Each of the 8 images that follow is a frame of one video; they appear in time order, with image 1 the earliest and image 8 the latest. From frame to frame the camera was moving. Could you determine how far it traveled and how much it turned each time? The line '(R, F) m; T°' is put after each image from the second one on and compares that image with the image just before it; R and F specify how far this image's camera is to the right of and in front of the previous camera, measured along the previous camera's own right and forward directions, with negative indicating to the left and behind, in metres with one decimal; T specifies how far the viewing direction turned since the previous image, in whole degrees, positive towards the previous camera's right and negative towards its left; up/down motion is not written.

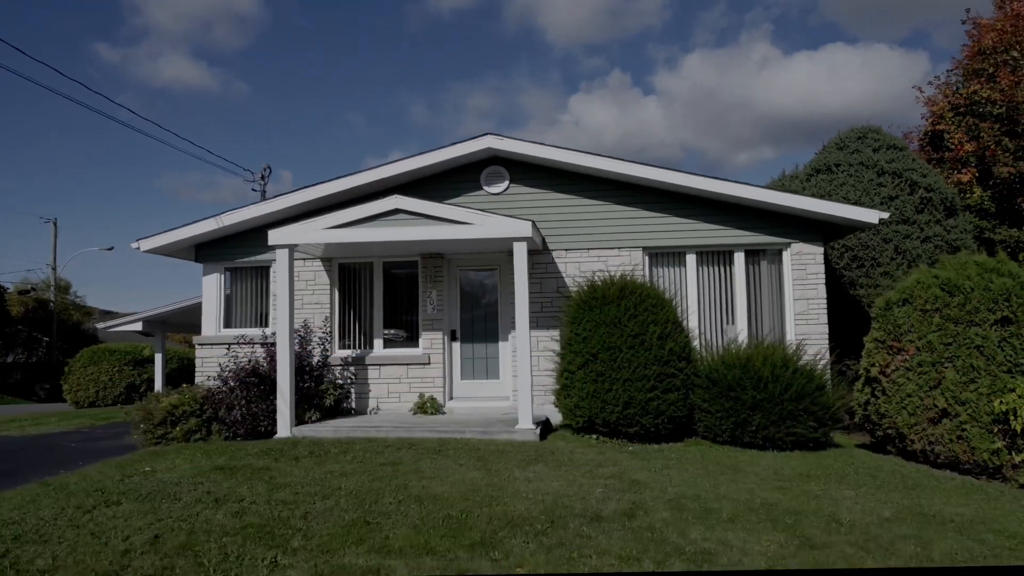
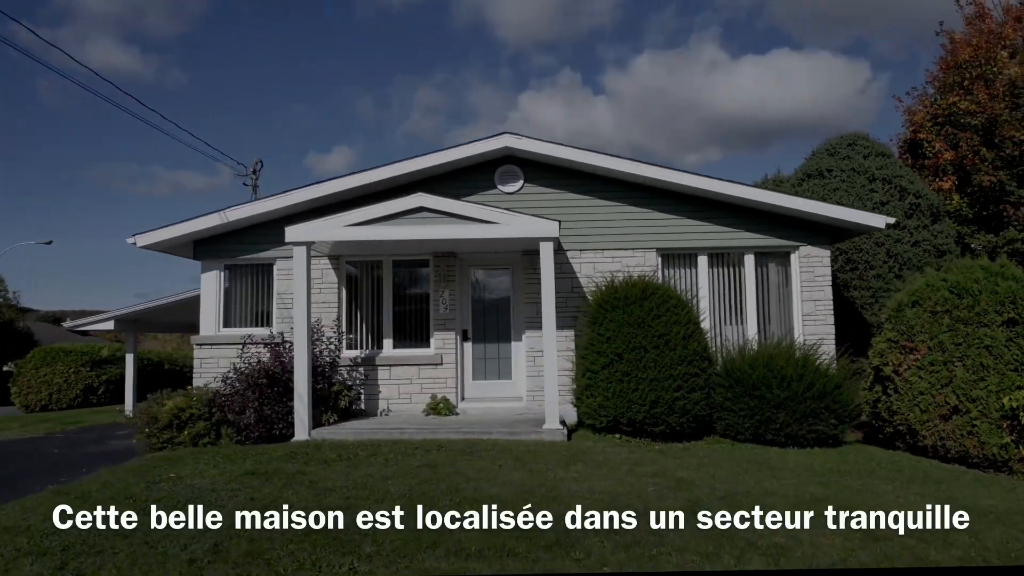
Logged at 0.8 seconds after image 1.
(-1.0, 0.0) m; +5°
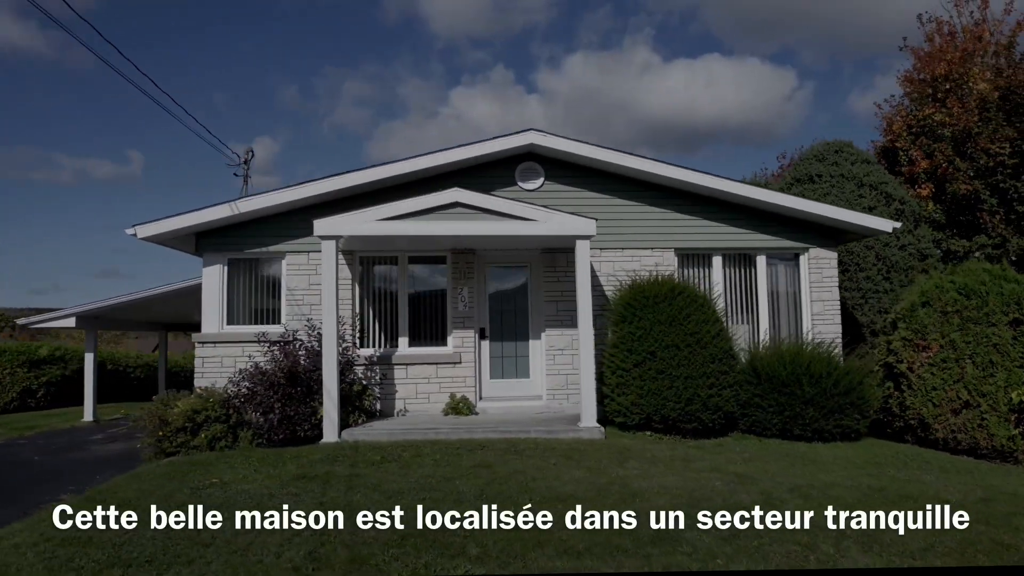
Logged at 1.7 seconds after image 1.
(-1.4, +0.1) m; +6°
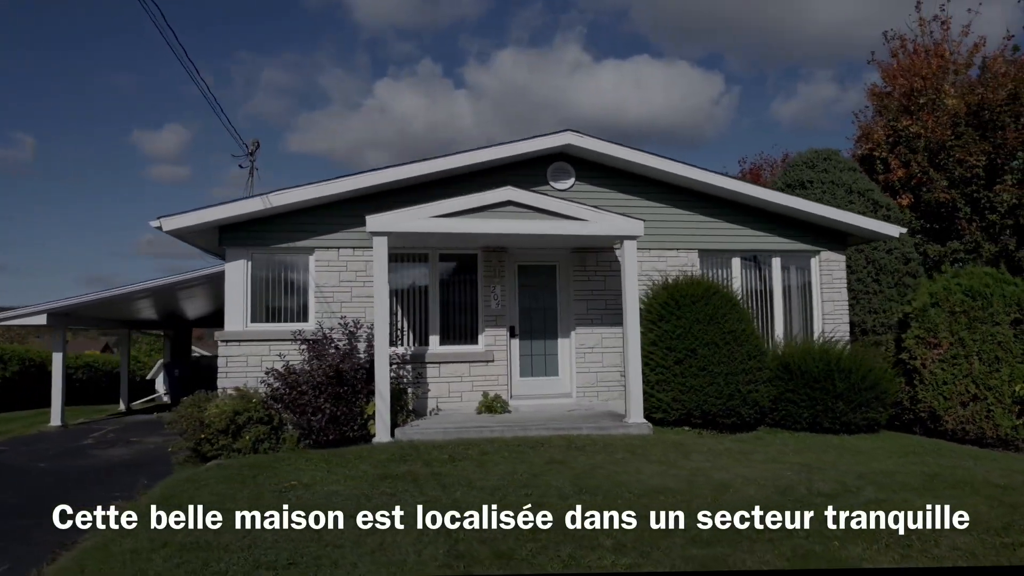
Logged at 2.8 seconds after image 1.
(-1.7, 0.0) m; +6°
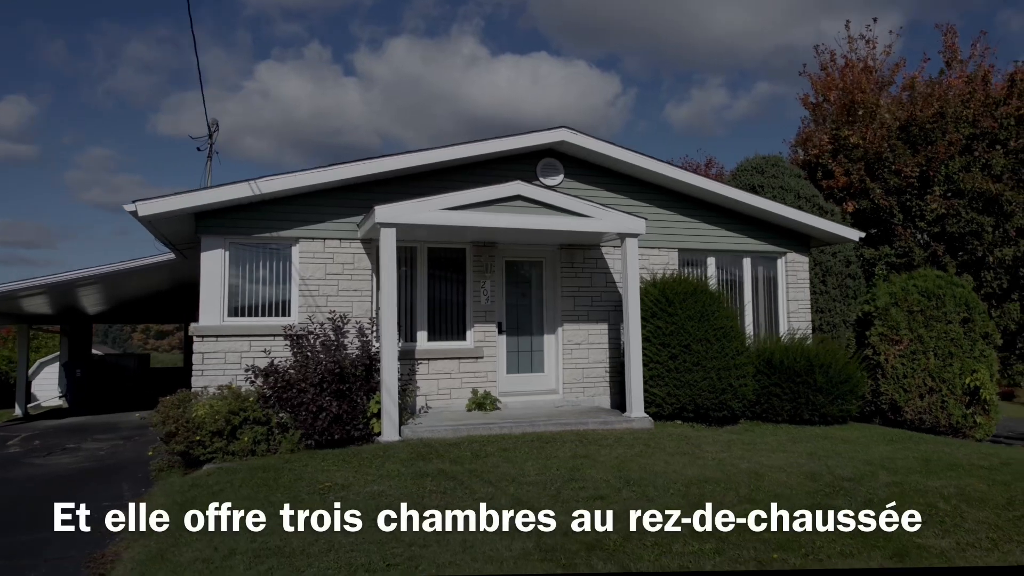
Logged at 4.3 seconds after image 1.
(-1.5, +0.2) m; +9°
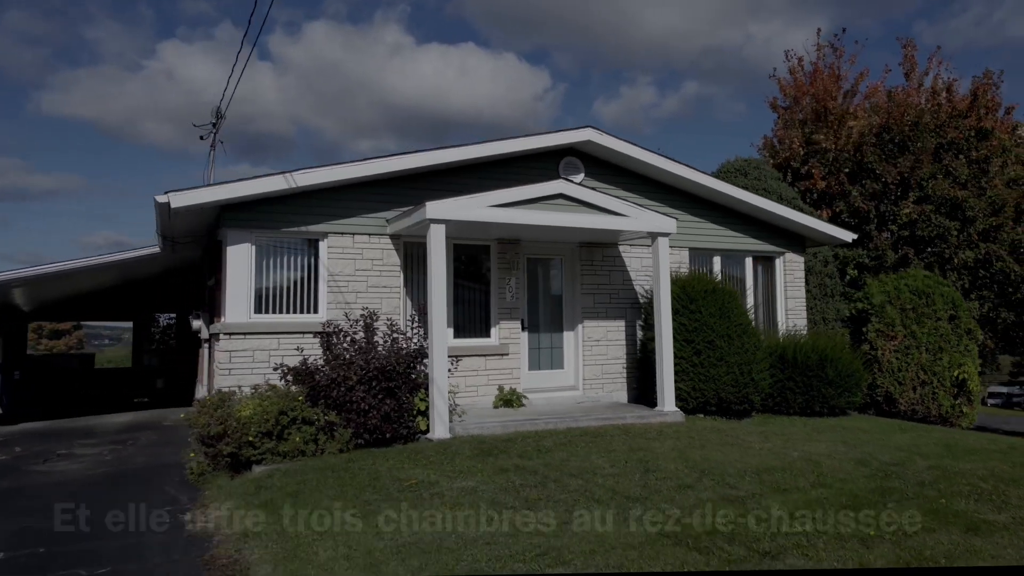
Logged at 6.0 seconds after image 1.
(-1.5, 0.0) m; +6°
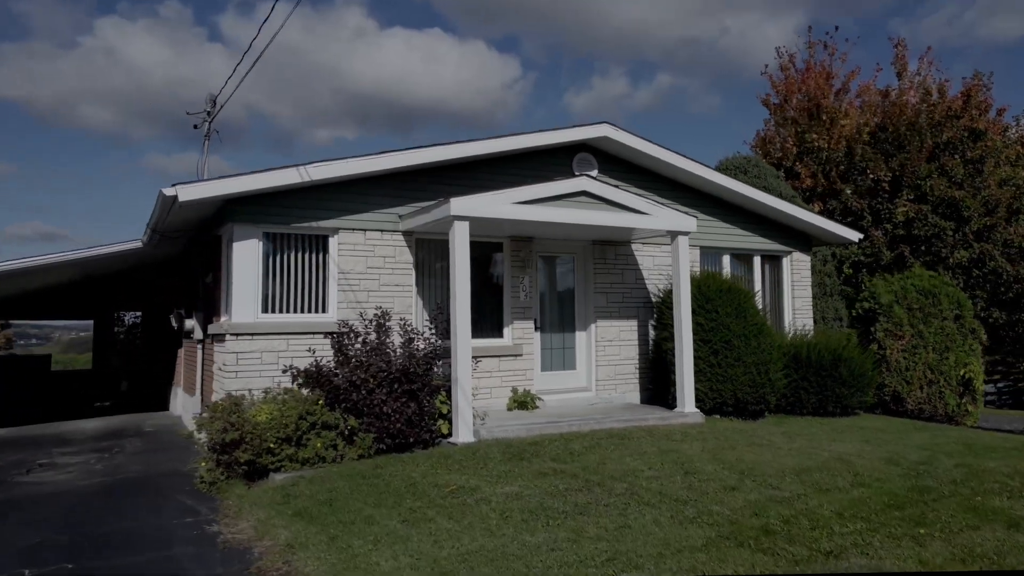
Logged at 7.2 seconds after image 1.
(-0.7, +0.3) m; +3°
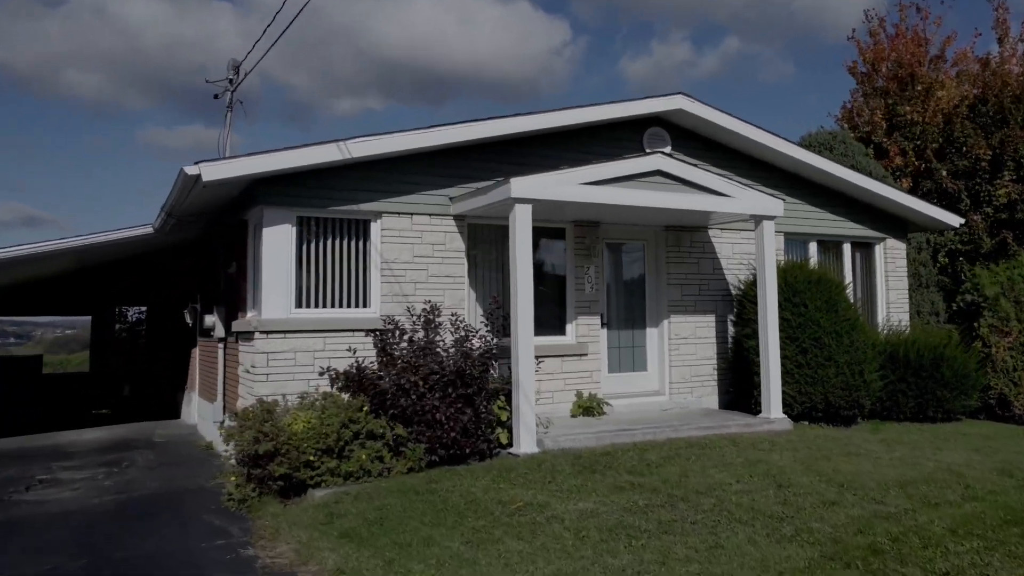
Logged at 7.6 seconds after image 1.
(-0.2, +0.8) m; -4°
